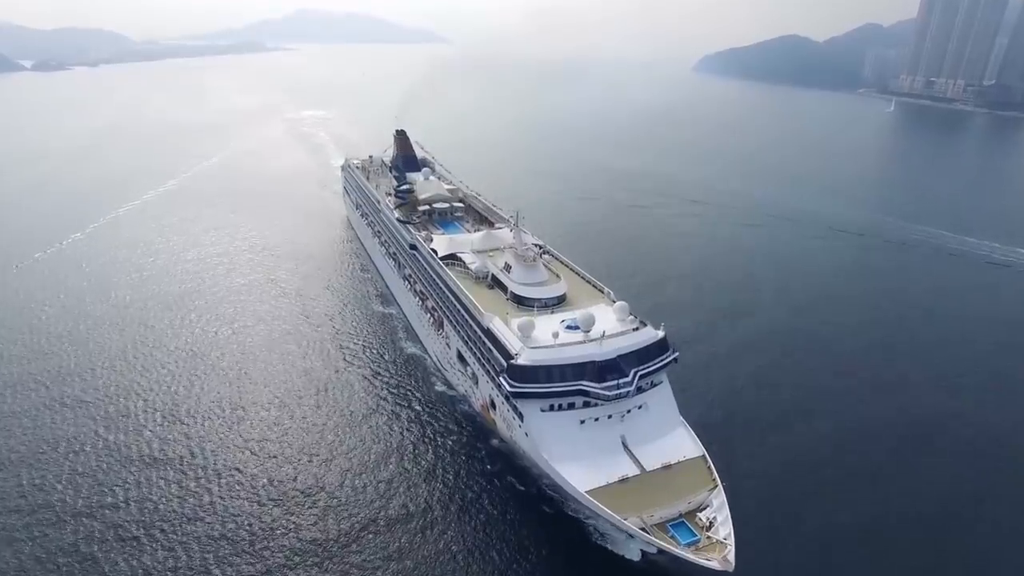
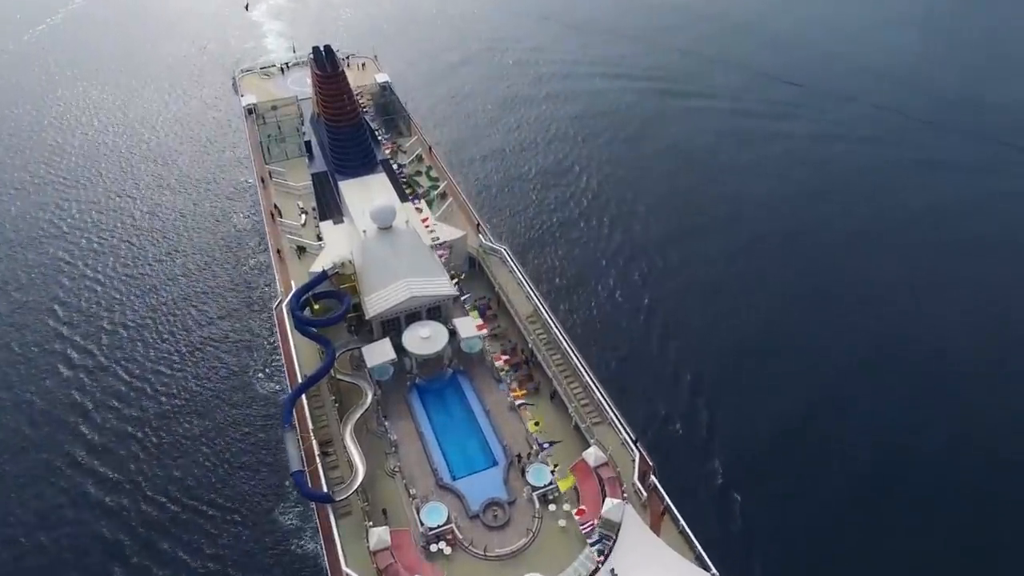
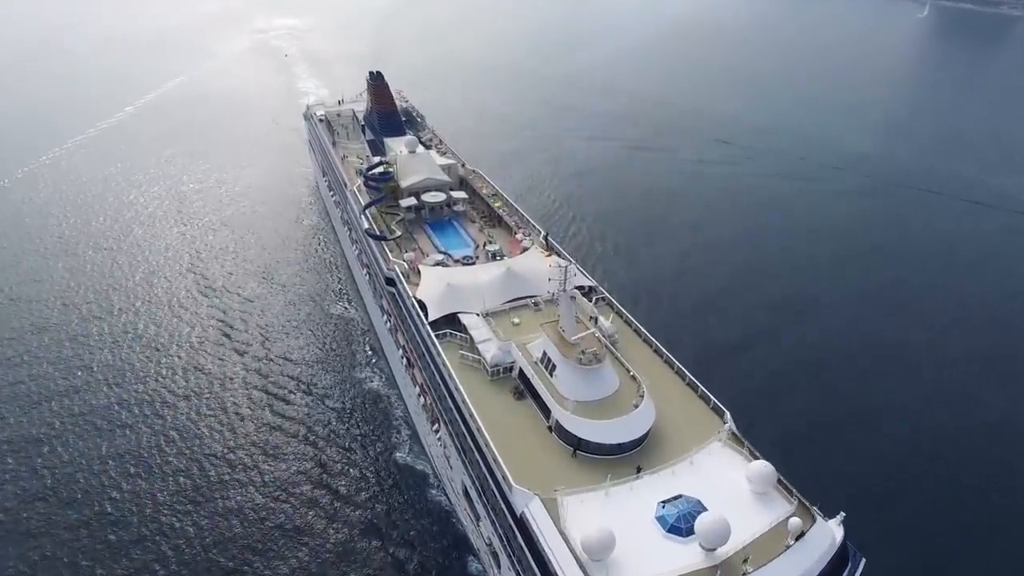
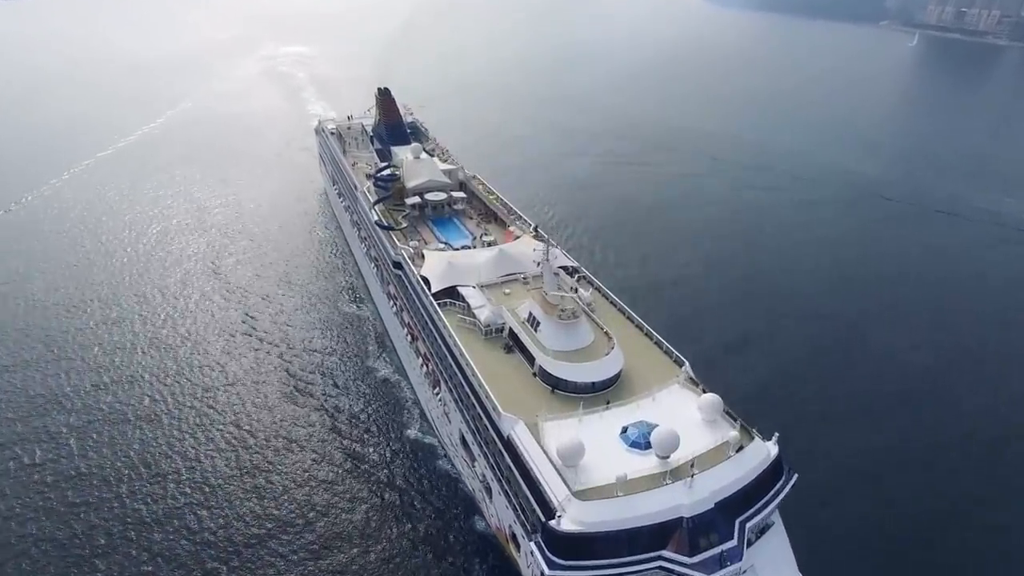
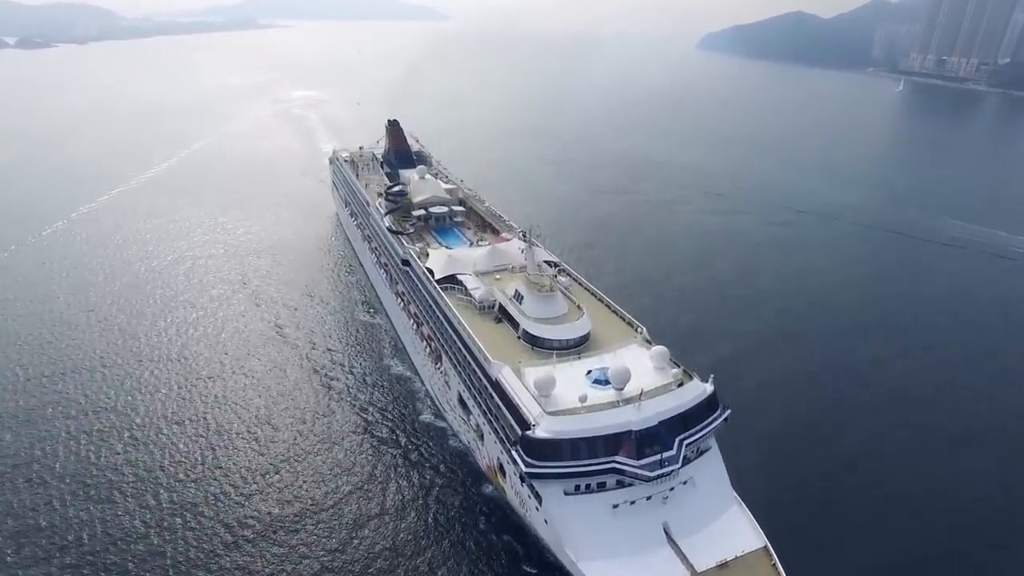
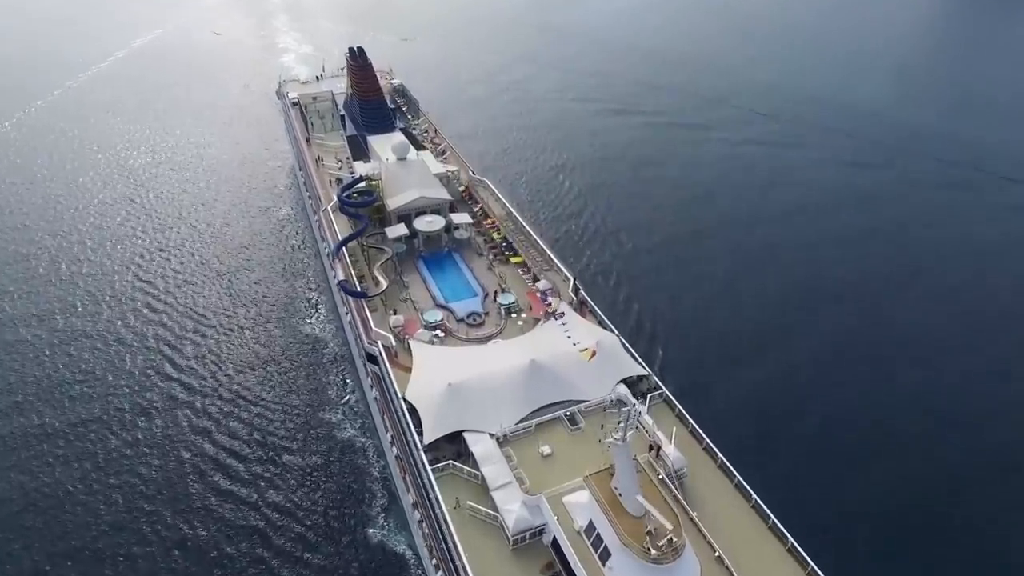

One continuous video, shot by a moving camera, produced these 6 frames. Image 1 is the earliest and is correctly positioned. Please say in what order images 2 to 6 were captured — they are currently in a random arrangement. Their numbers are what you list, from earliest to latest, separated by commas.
5, 4, 3, 6, 2
